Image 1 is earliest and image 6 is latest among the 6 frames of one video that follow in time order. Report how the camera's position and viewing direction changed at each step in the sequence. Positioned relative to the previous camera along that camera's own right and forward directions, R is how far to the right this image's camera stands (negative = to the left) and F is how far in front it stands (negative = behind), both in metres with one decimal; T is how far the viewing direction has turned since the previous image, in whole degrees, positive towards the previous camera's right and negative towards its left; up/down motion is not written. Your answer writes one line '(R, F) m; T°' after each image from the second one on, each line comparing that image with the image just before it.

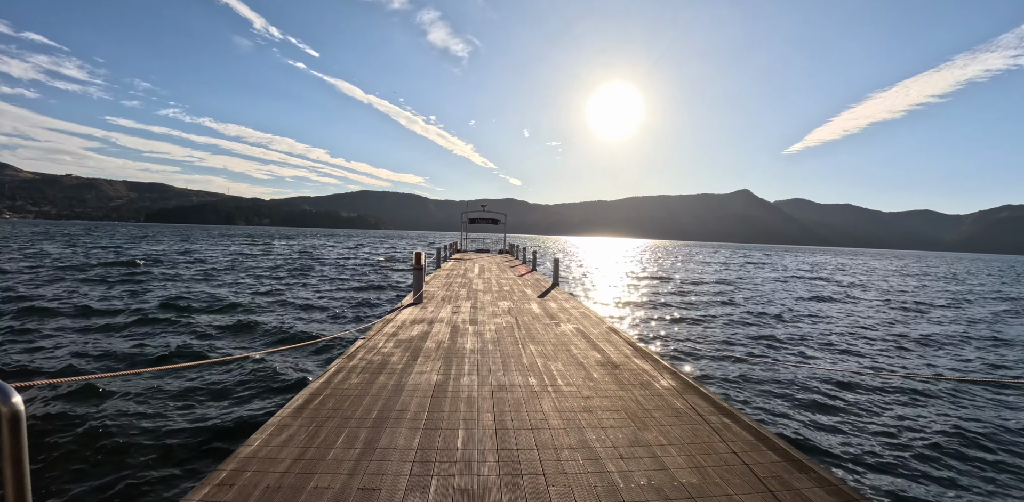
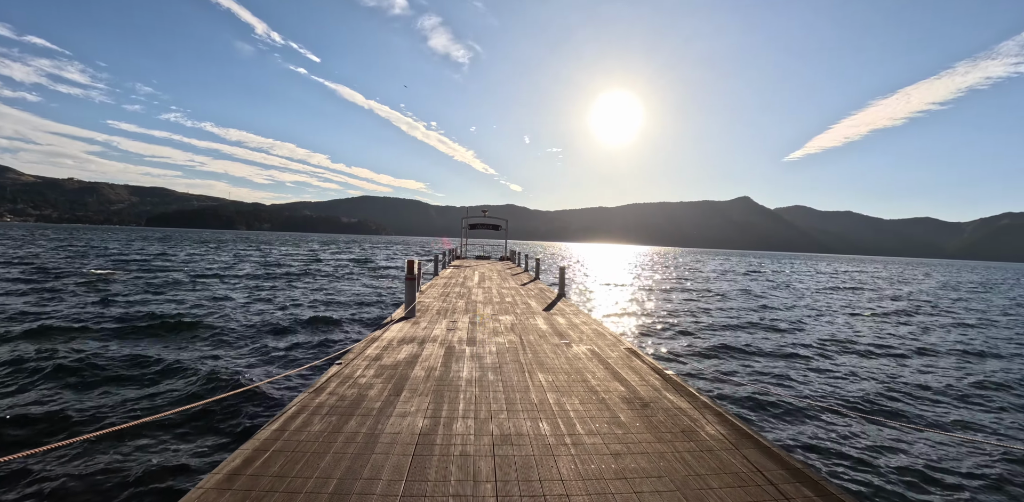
(-0.1, +1.2) m; 0°
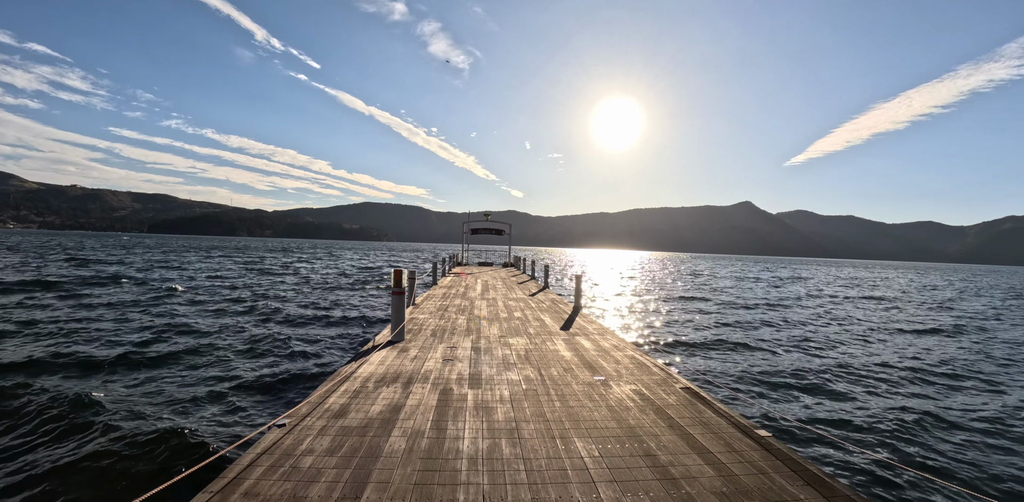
(-0.2, +2.0) m; 0°
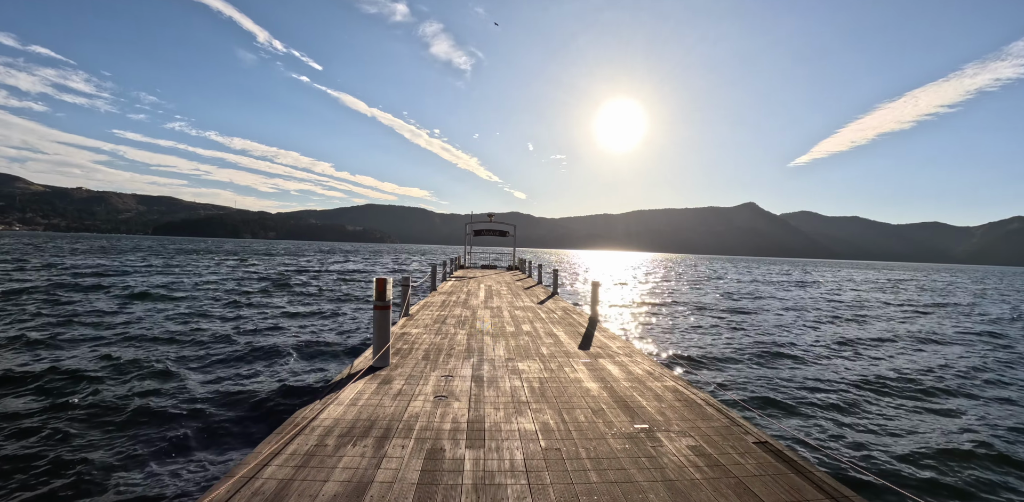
(-0.1, +1.5) m; 0°
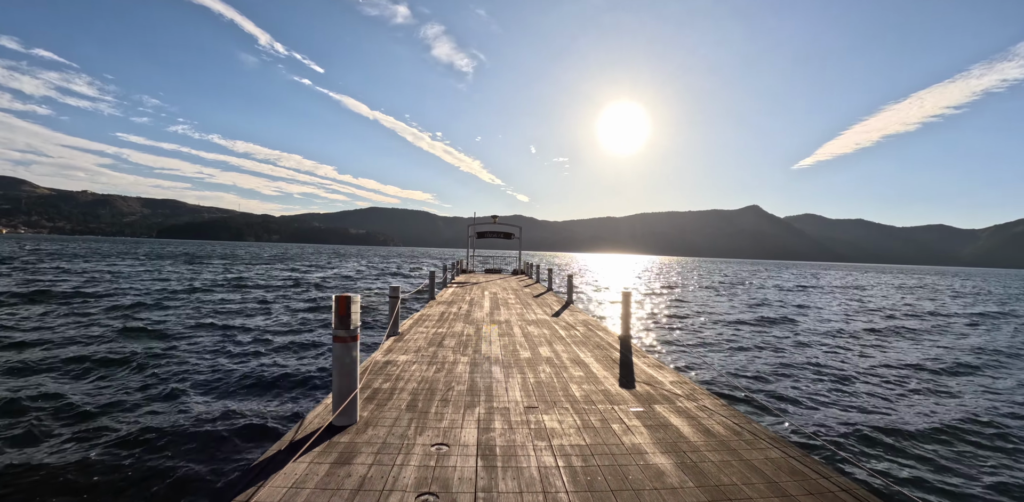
(-0.2, +2.1) m; 0°
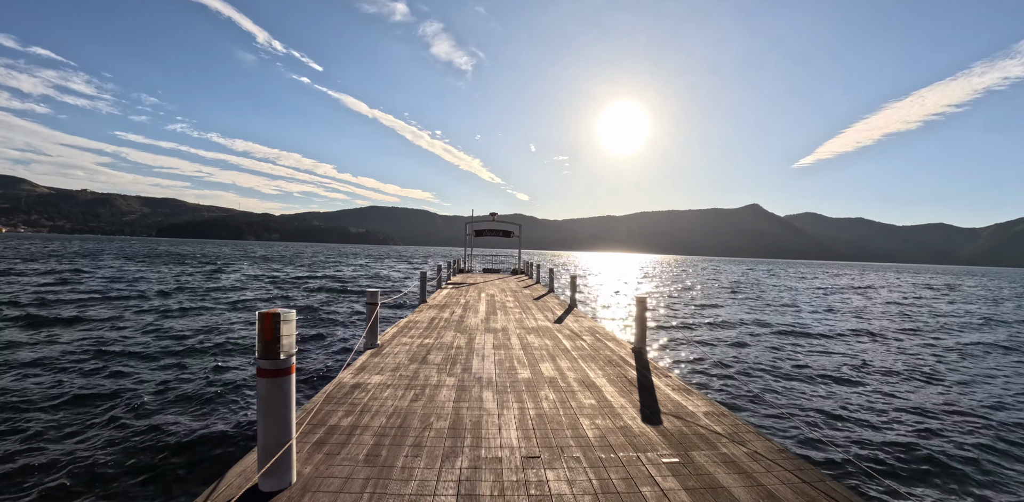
(+0.1, +1.2) m; 0°
